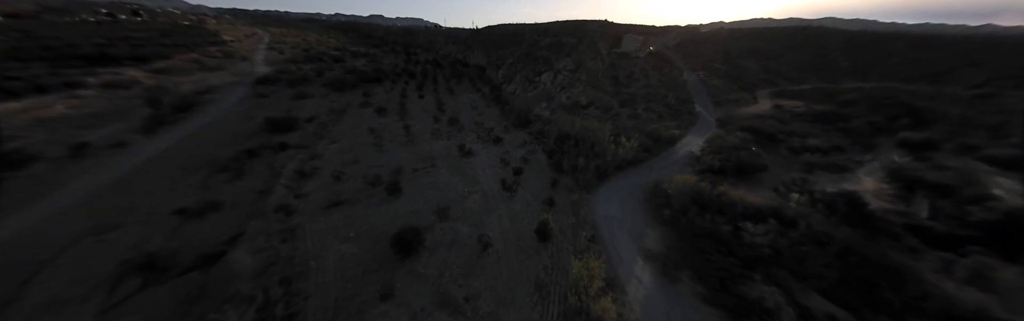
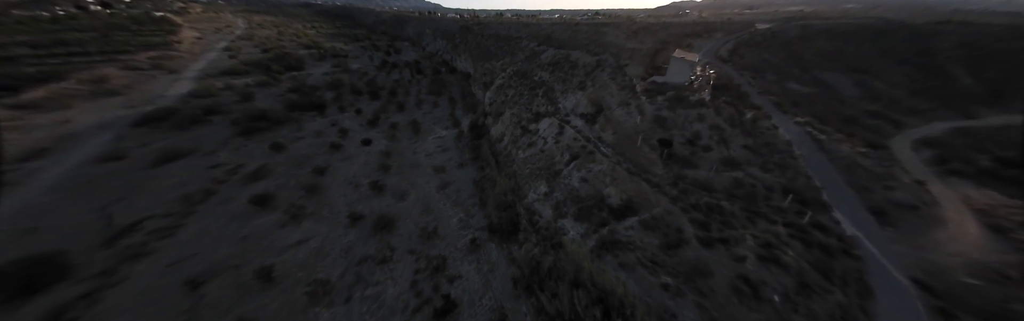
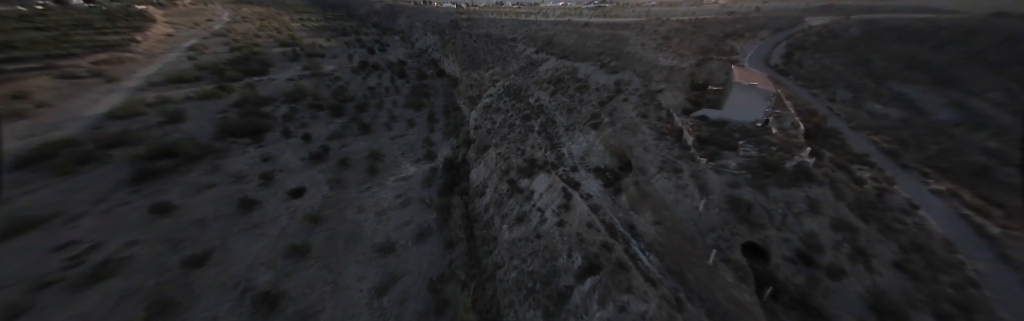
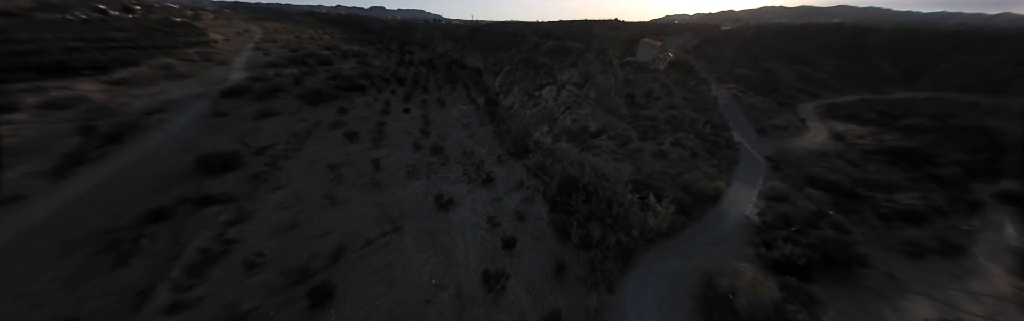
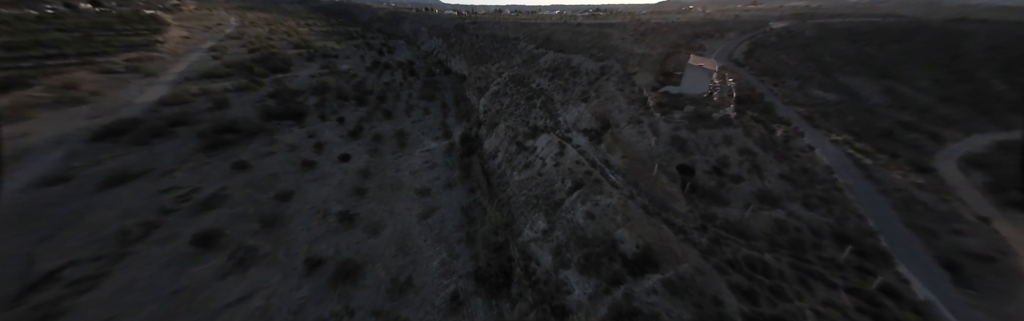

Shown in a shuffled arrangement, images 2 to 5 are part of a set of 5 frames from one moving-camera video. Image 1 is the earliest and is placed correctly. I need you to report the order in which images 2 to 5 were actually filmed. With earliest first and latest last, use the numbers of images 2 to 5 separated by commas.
4, 2, 5, 3
